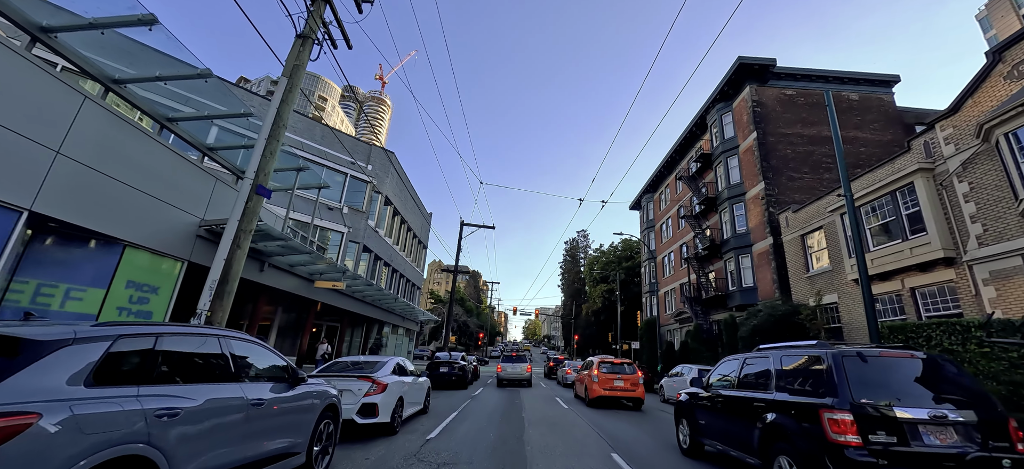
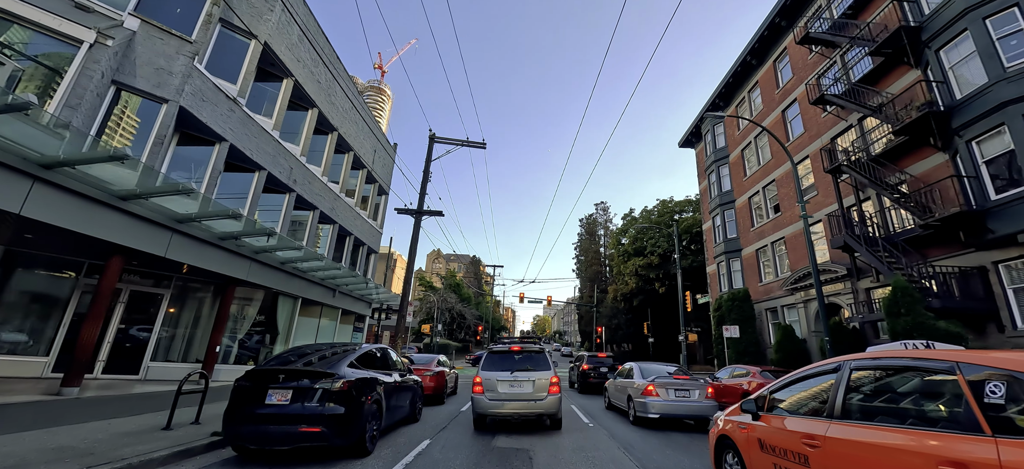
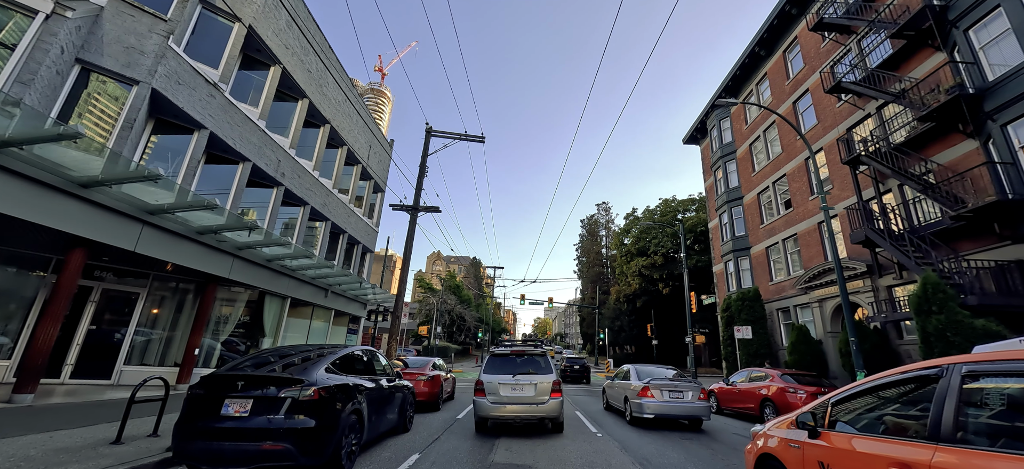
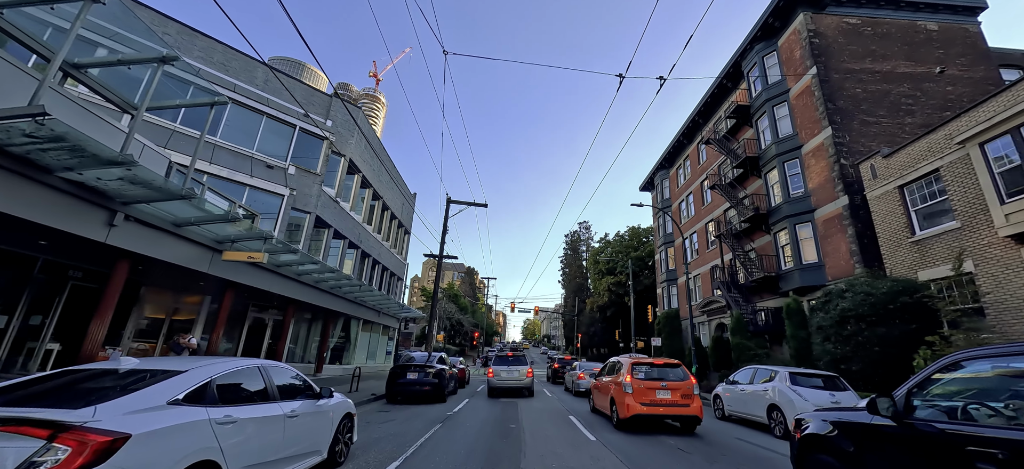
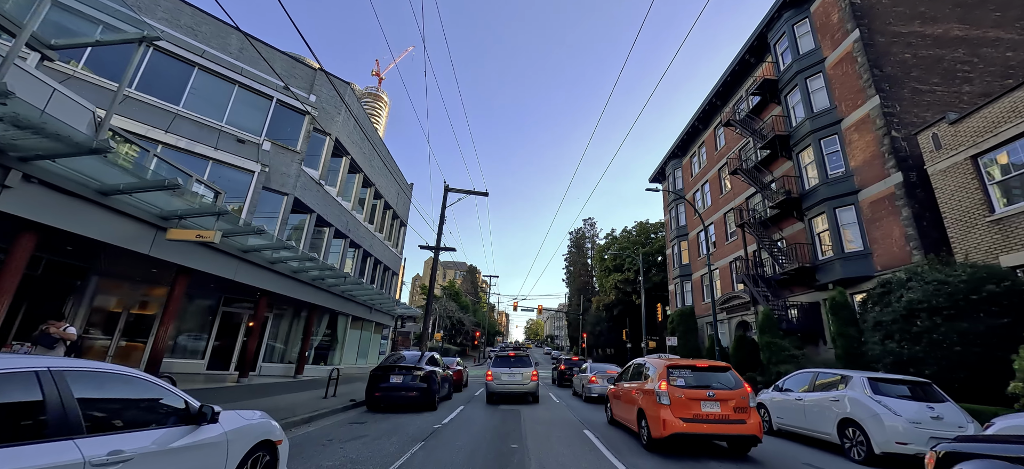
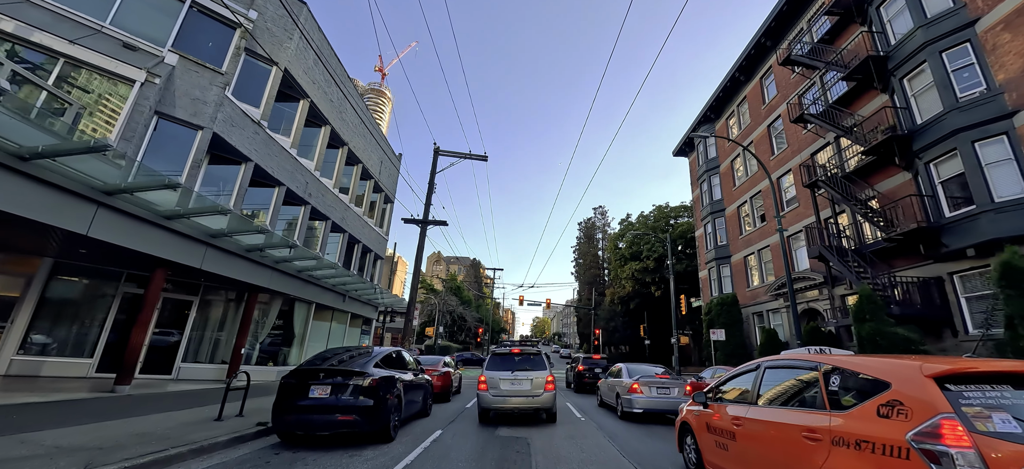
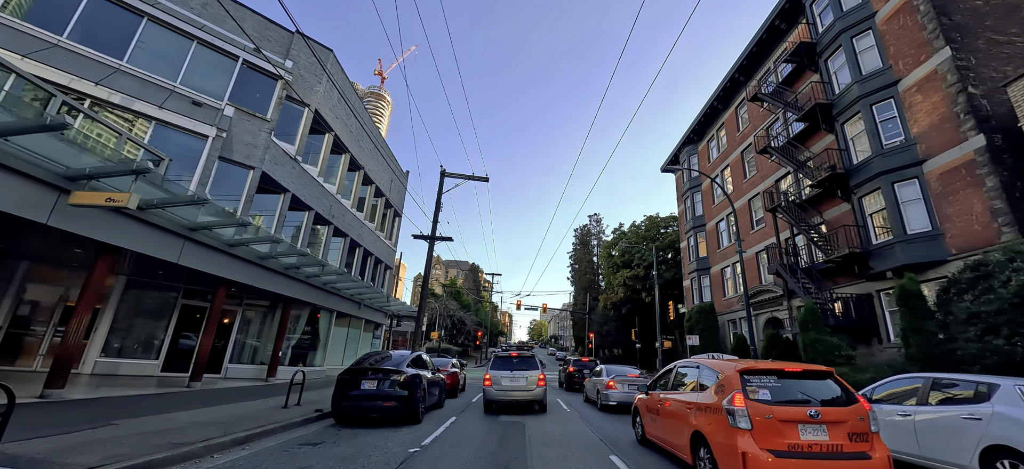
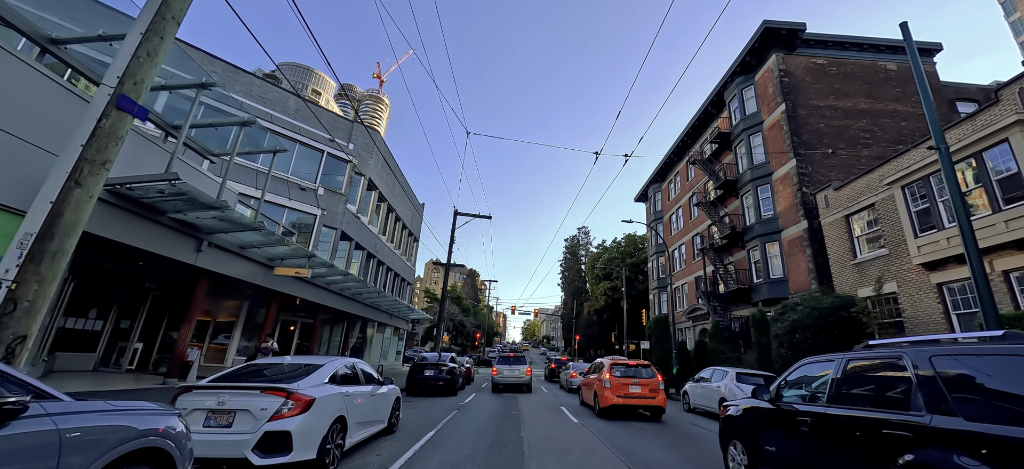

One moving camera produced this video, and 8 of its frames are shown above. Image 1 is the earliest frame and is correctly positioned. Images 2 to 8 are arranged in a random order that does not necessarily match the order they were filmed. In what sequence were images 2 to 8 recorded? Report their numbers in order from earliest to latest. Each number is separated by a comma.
8, 4, 5, 7, 6, 2, 3
